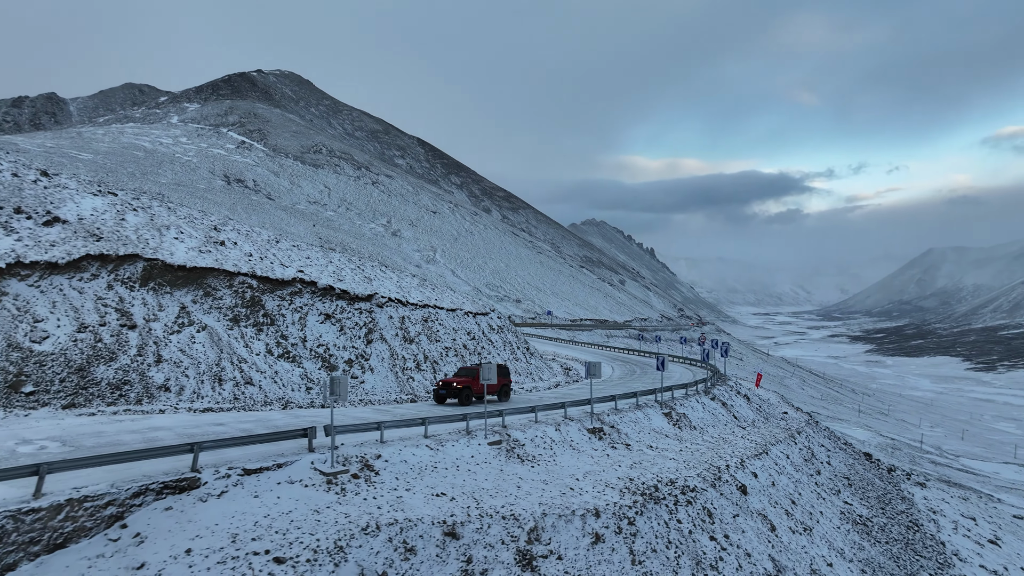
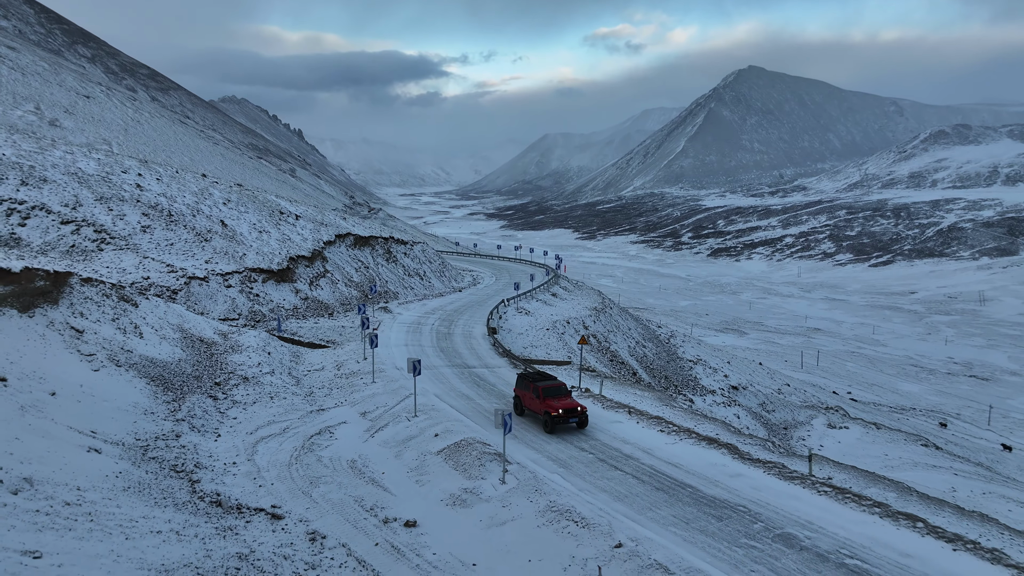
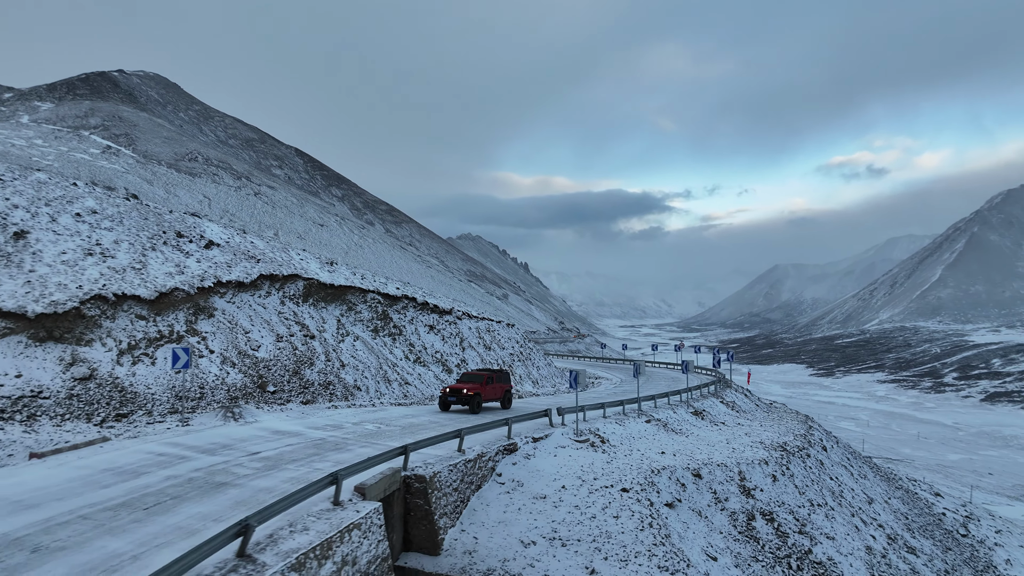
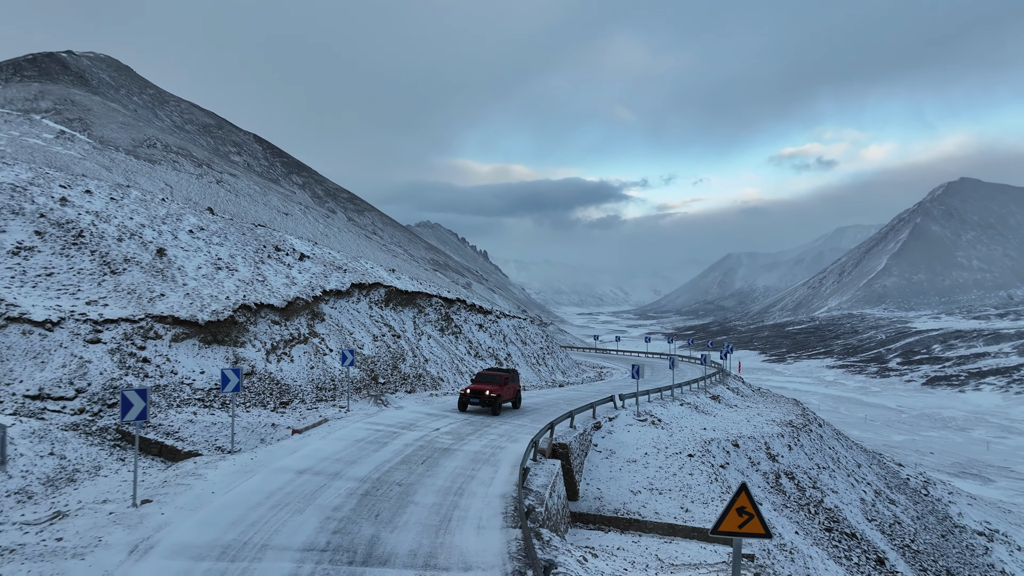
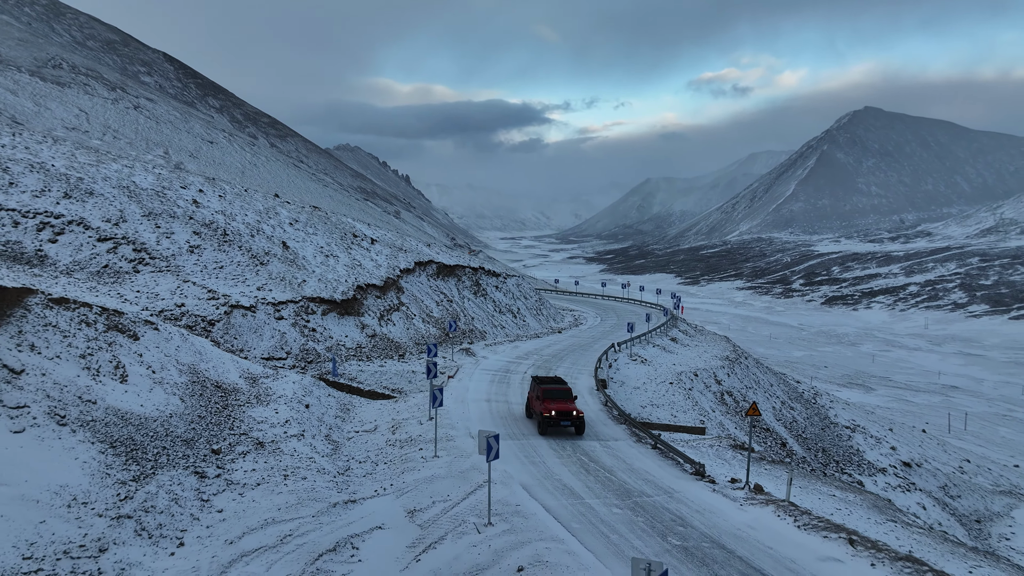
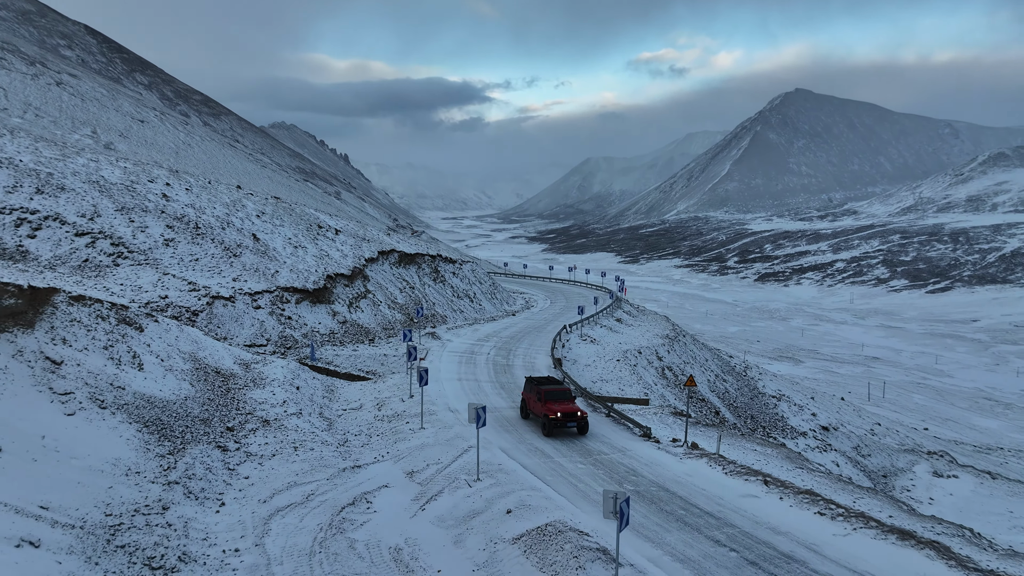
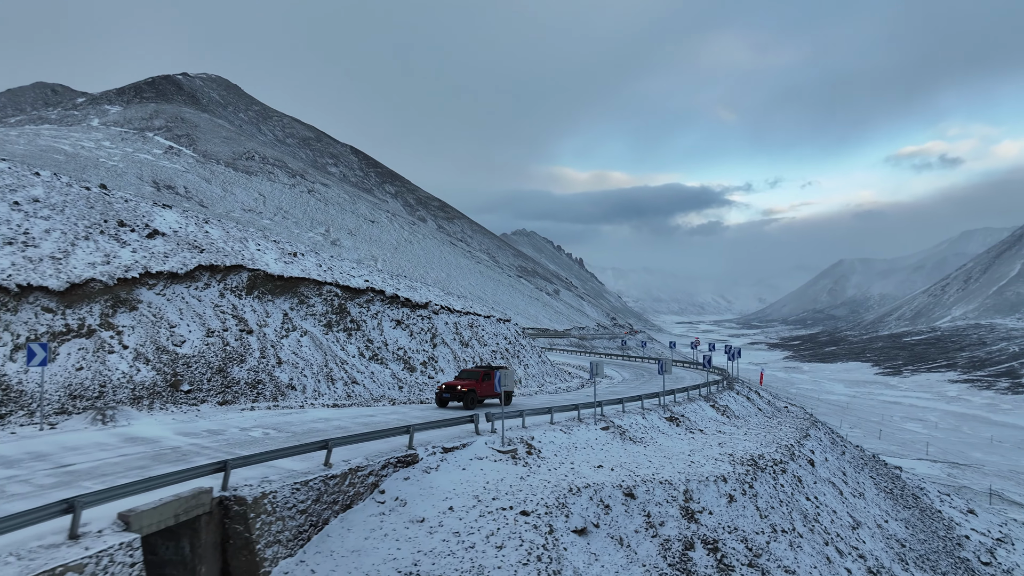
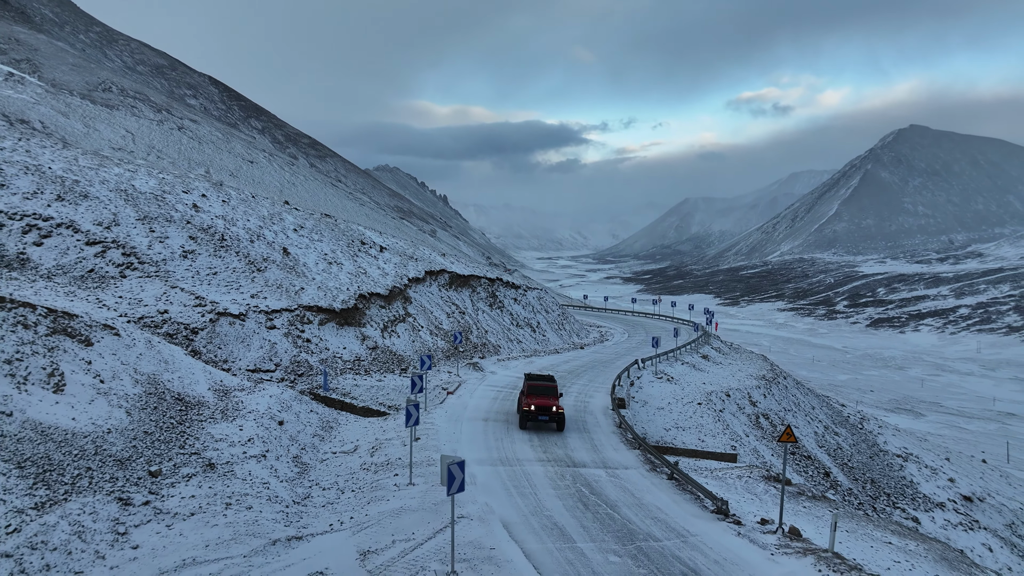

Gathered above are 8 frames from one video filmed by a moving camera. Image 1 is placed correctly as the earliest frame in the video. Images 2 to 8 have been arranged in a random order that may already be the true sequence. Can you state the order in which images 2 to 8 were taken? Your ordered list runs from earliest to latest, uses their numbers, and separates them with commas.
7, 3, 4, 8, 5, 6, 2
